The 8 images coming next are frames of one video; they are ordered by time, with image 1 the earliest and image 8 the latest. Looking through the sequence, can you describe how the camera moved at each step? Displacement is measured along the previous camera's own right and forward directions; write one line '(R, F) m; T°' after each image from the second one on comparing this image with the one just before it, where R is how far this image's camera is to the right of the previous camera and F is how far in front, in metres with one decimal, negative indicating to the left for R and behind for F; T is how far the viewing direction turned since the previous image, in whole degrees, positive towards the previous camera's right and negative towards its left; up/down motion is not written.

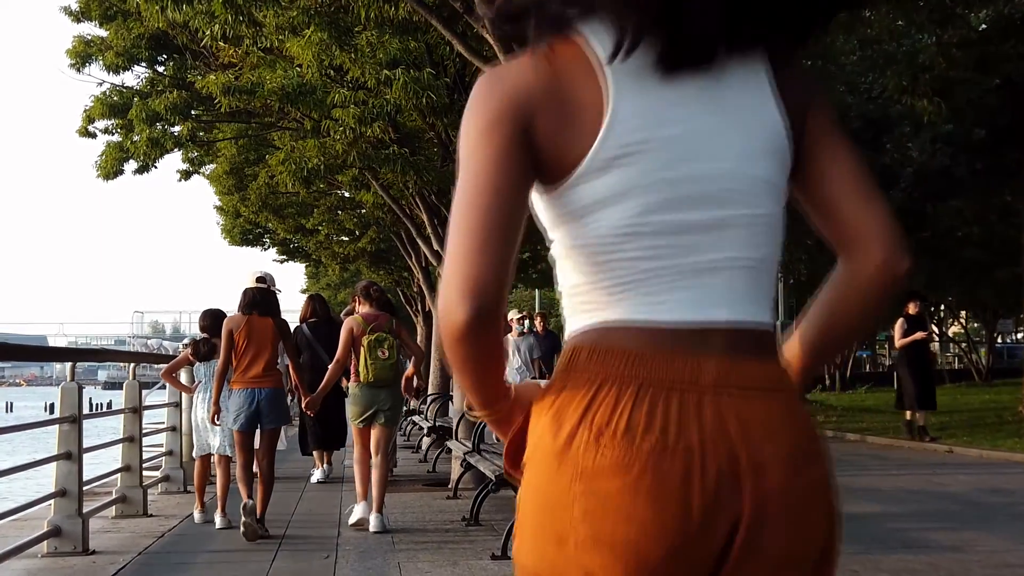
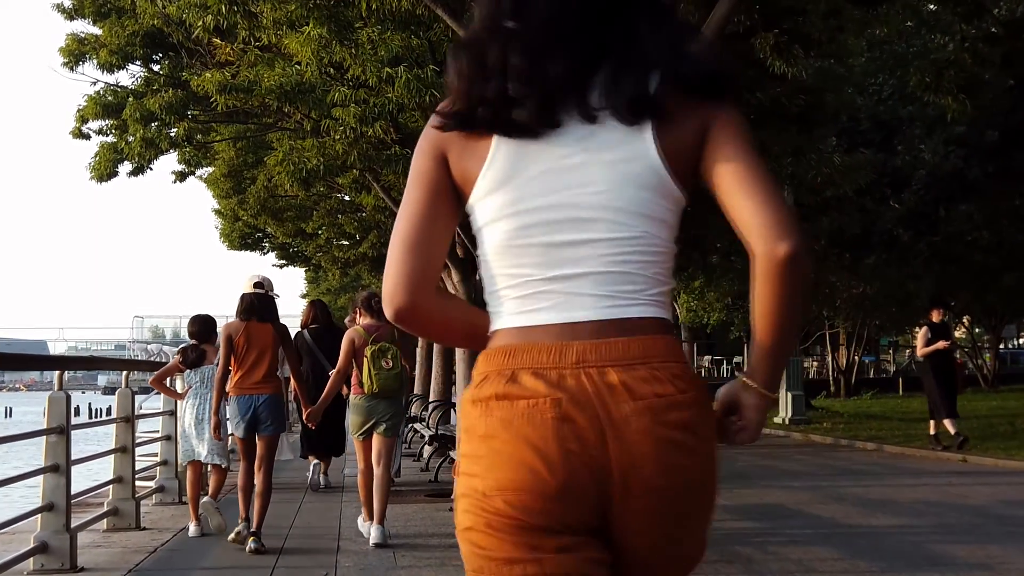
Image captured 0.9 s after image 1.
(-0.1, +0.3) m; 0°
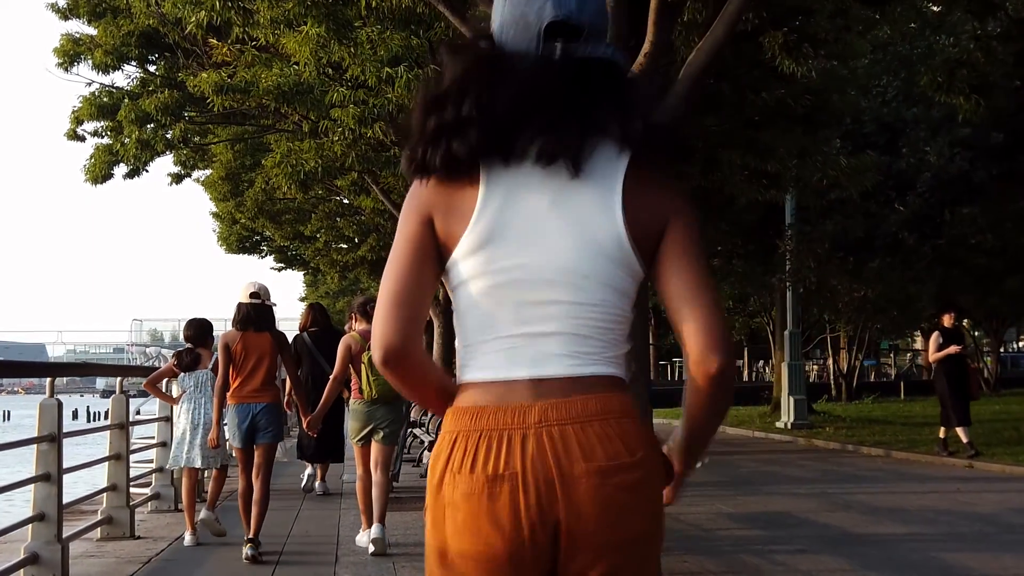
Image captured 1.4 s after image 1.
(0.0, +0.2) m; 0°
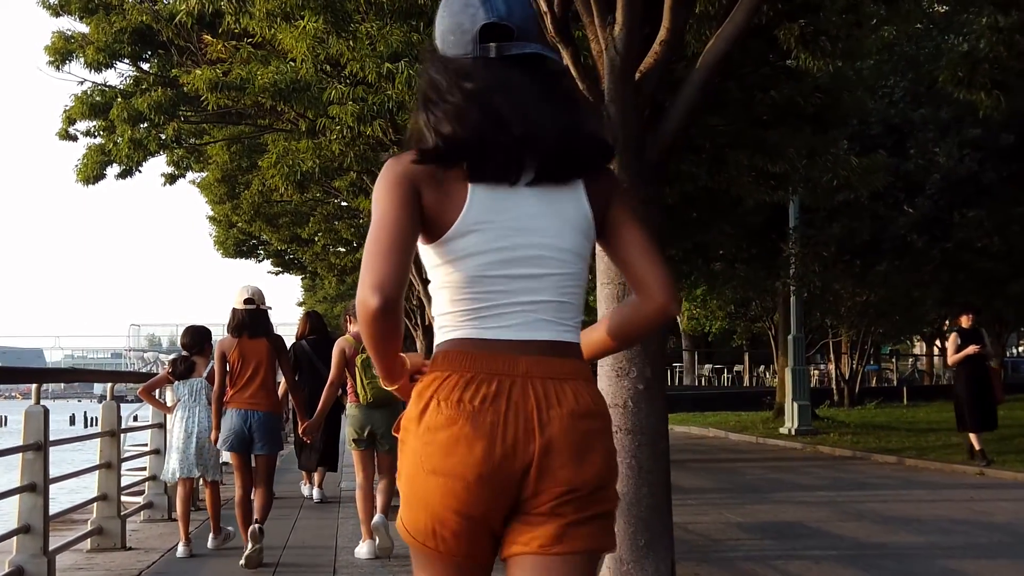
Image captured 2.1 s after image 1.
(0.0, +0.3) m; 0°
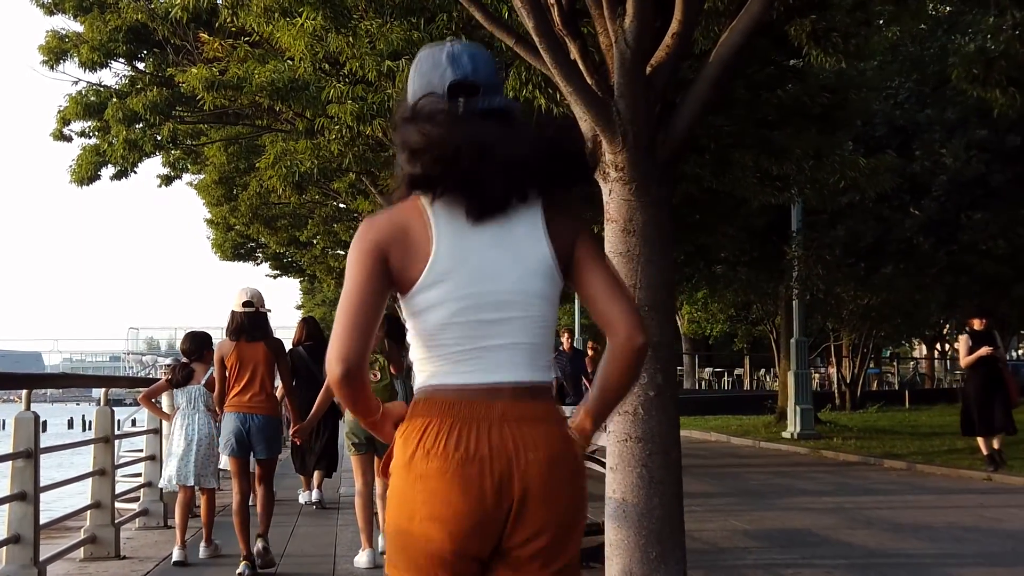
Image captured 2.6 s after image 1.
(0.0, +0.2) m; 0°
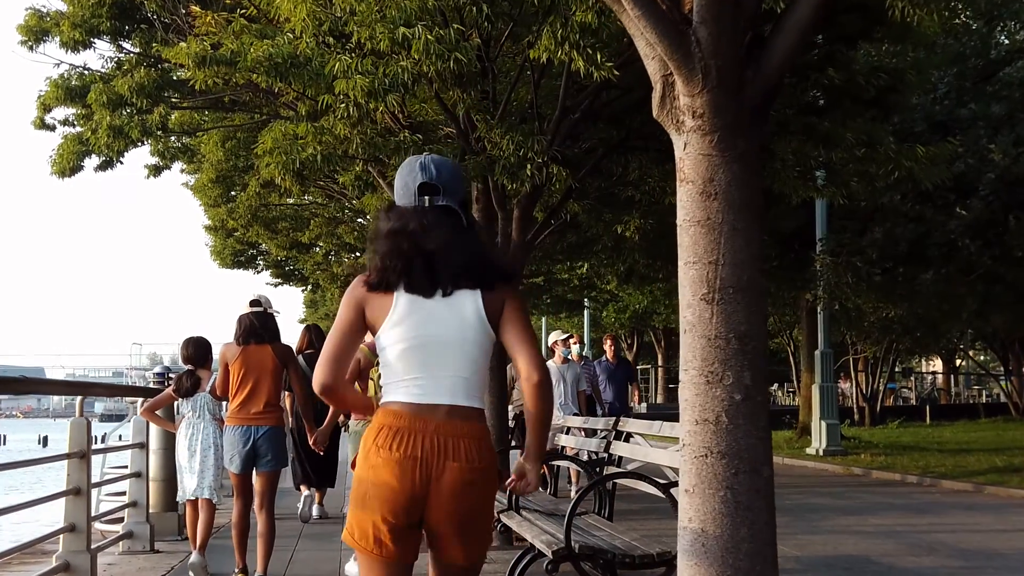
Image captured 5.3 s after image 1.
(-0.2, +1.0) m; 0°
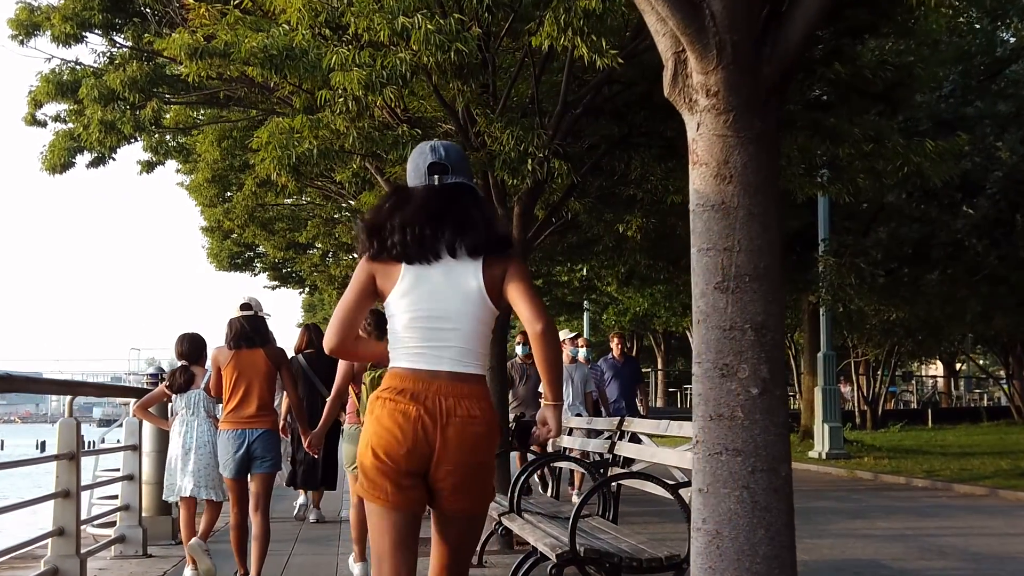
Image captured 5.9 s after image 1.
(0.0, +0.2) m; 0°
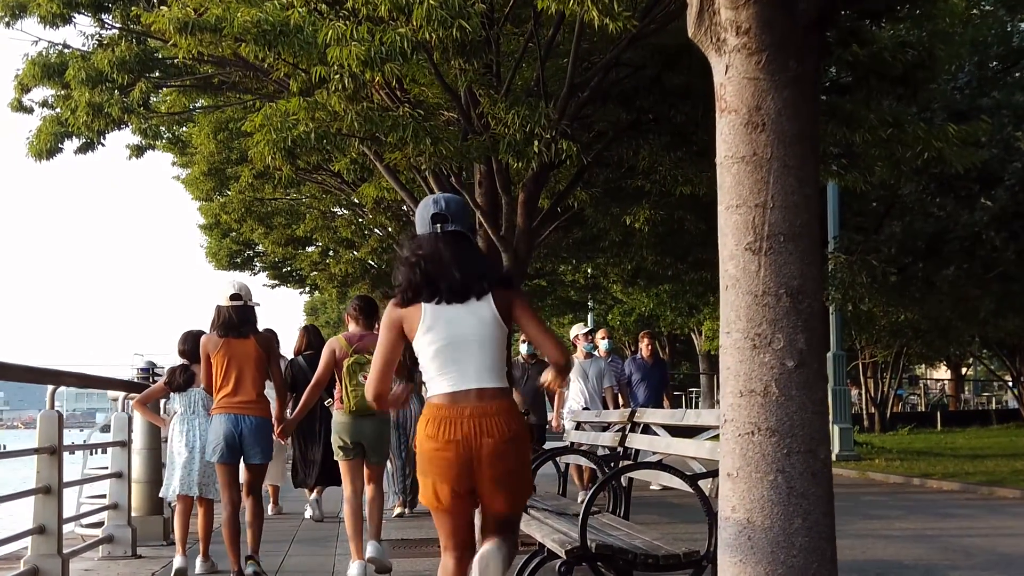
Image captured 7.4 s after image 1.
(0.0, +0.4) m; 0°
